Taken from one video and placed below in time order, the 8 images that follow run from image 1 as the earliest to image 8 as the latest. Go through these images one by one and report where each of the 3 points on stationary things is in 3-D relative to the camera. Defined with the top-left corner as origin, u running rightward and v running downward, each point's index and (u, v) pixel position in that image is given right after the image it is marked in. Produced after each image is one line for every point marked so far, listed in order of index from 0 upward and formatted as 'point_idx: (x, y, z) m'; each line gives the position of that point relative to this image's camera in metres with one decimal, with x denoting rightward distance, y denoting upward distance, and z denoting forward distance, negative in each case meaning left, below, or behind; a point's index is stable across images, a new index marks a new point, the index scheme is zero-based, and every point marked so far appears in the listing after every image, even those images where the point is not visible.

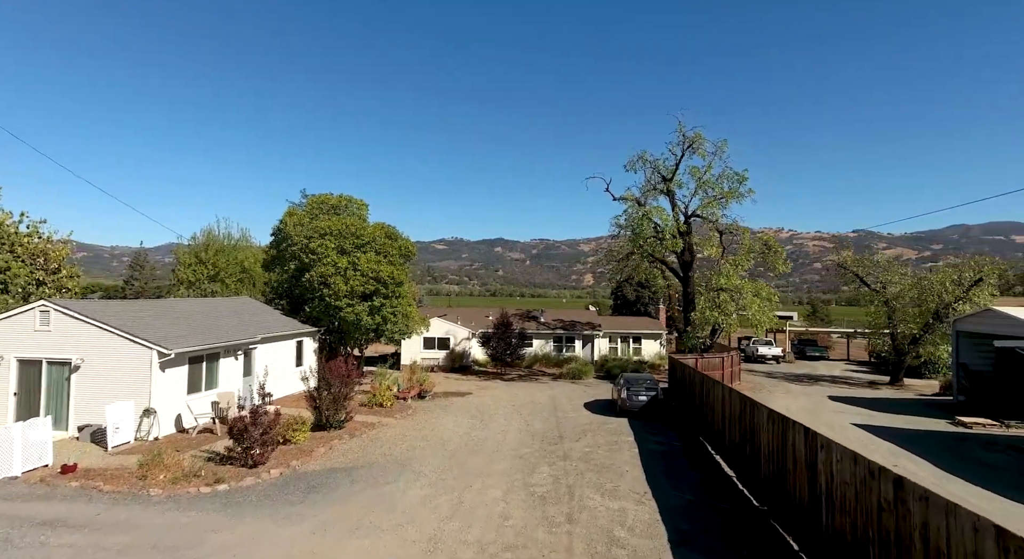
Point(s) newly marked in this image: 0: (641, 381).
0: (+4.8, -3.8, +19.1) m
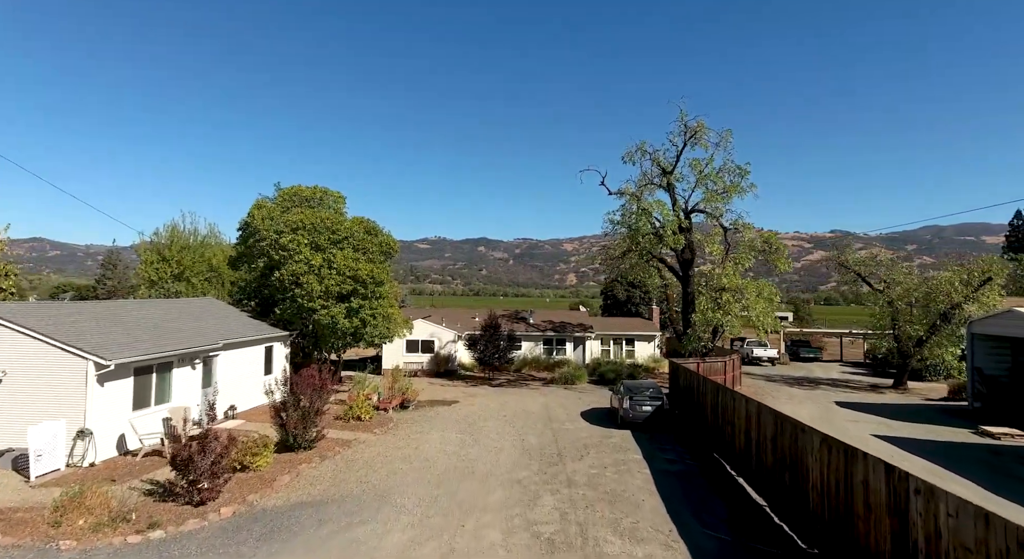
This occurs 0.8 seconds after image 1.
0: (+4.5, -3.8, +17.6) m
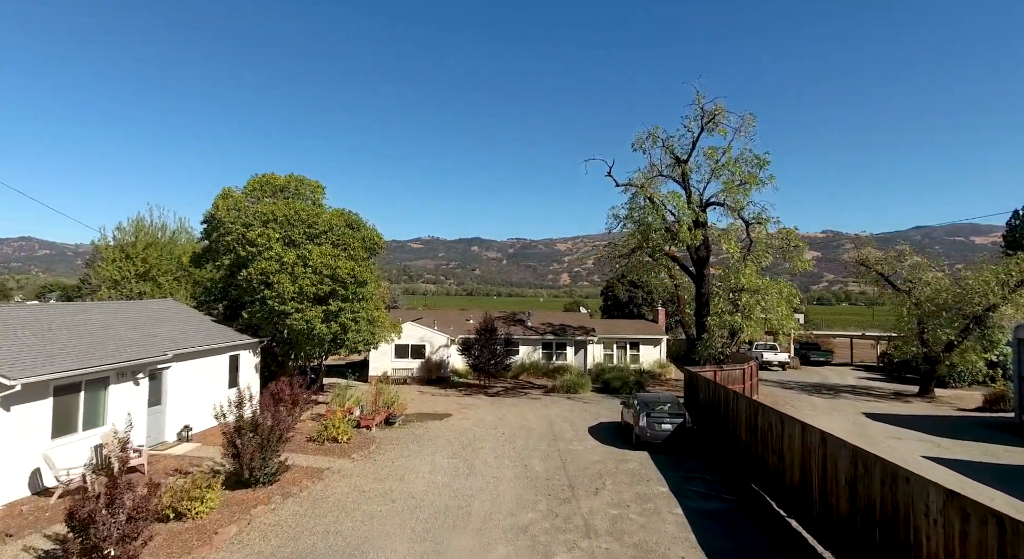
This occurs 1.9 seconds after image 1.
0: (+4.5, -3.8, +15.5) m
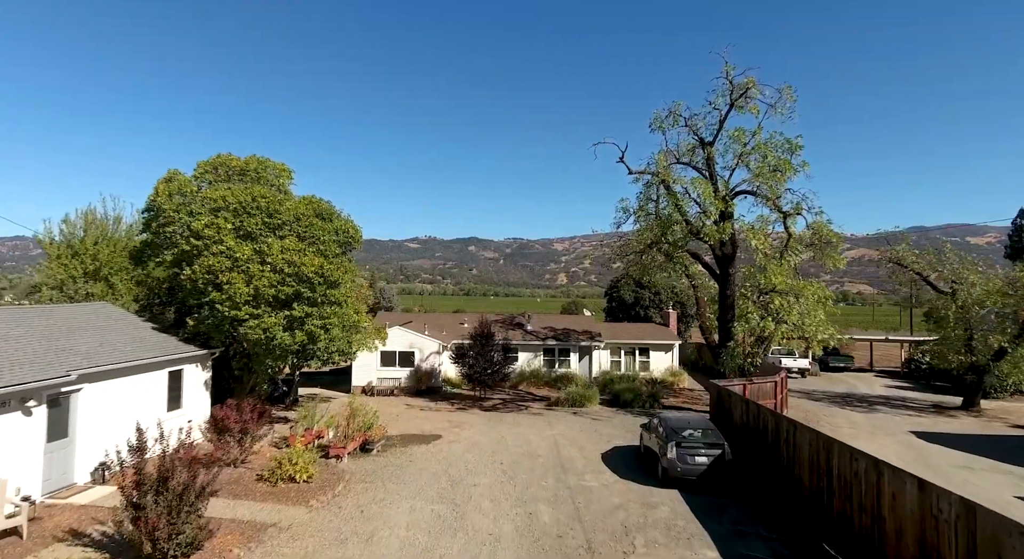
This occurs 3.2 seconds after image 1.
0: (+4.5, -3.8, +12.8) m
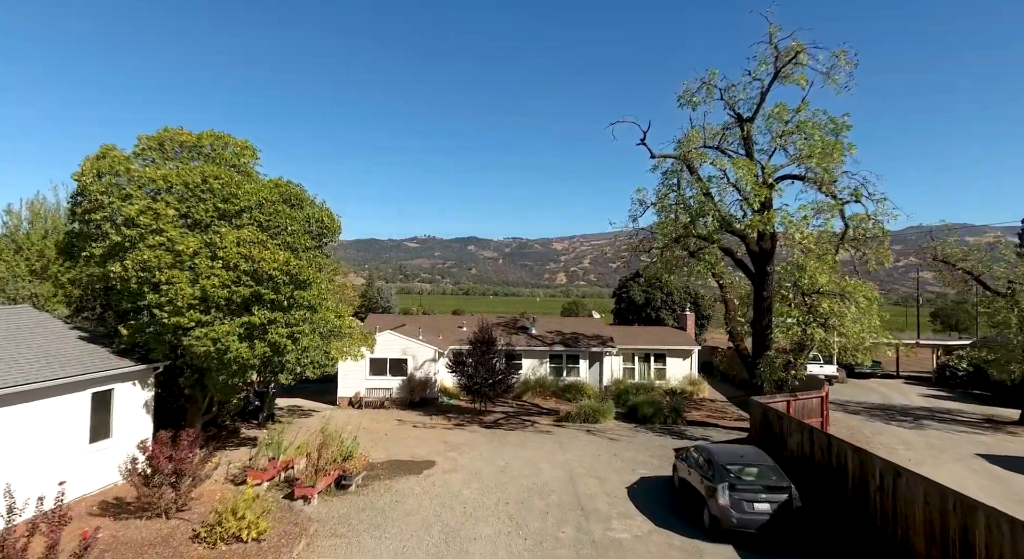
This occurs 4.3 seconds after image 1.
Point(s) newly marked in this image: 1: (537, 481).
0: (+4.7, -3.8, +10.2) m
1: (+0.6, -5.2, +13.3) m
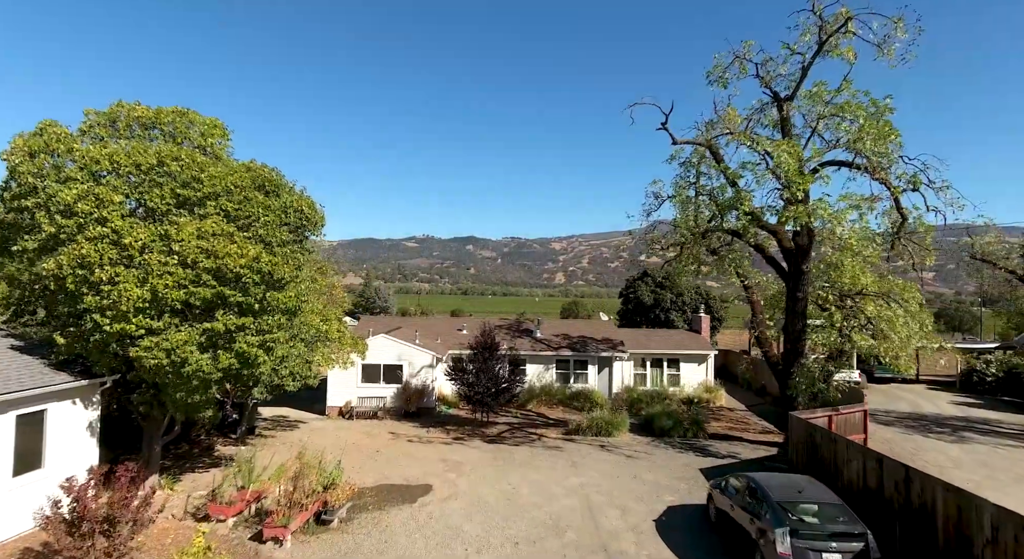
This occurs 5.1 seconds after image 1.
0: (+4.9, -3.8, +8.4) m
1: (+0.8, -5.2, +11.5) m
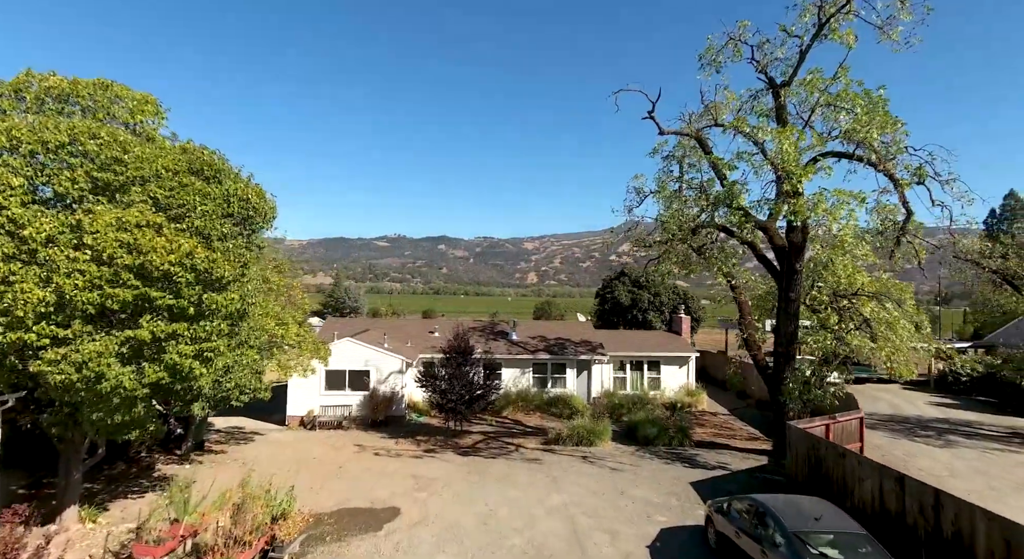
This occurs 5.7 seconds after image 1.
0: (+4.6, -3.8, +7.5) m
1: (+0.4, -5.2, +10.3) m
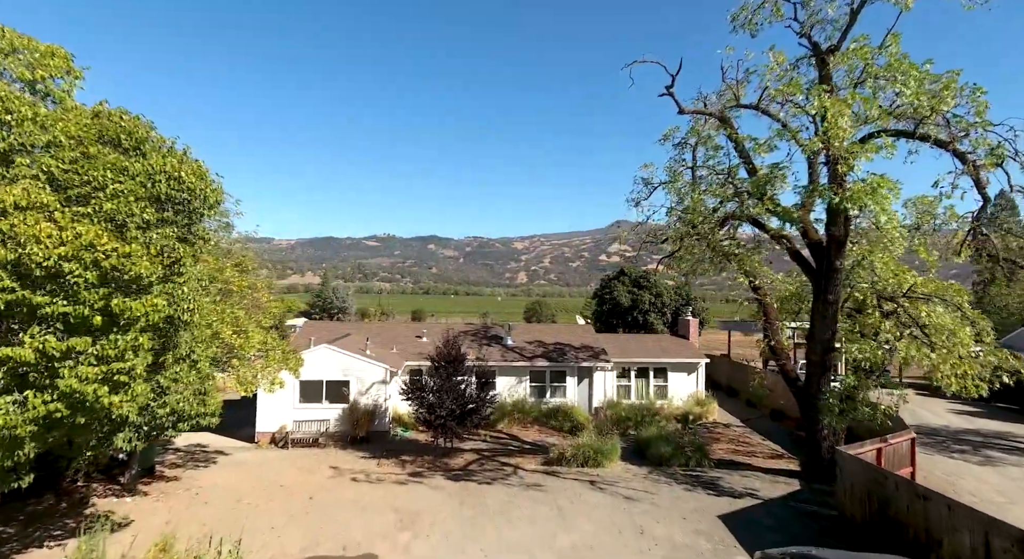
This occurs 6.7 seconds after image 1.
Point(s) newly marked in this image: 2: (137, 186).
0: (+4.7, -3.8, +5.6) m
1: (+0.4, -5.2, +8.3) m
2: (-5.5, +1.4, +7.6) m
